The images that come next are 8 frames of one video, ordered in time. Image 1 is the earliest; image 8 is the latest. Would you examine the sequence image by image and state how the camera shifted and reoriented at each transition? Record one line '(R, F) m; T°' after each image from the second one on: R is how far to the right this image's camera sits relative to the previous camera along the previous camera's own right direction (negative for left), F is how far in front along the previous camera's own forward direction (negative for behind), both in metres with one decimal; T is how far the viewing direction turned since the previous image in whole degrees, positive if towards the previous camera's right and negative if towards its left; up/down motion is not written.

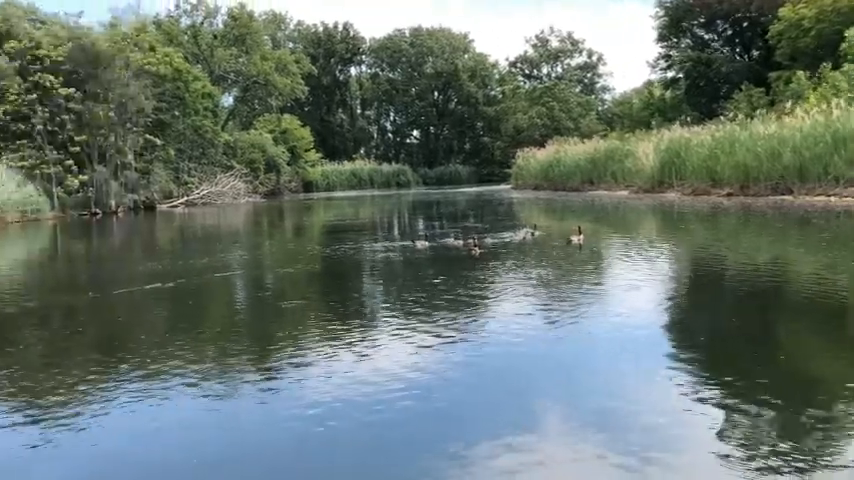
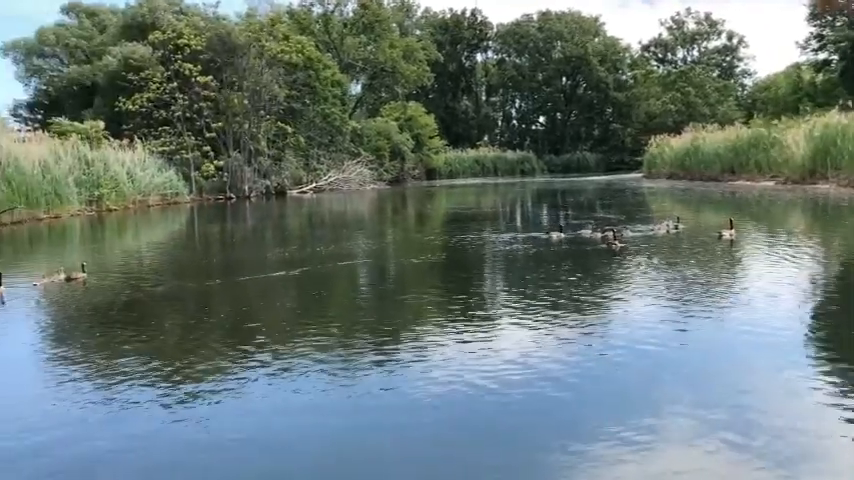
(-0.1, +0.3) m; -9°
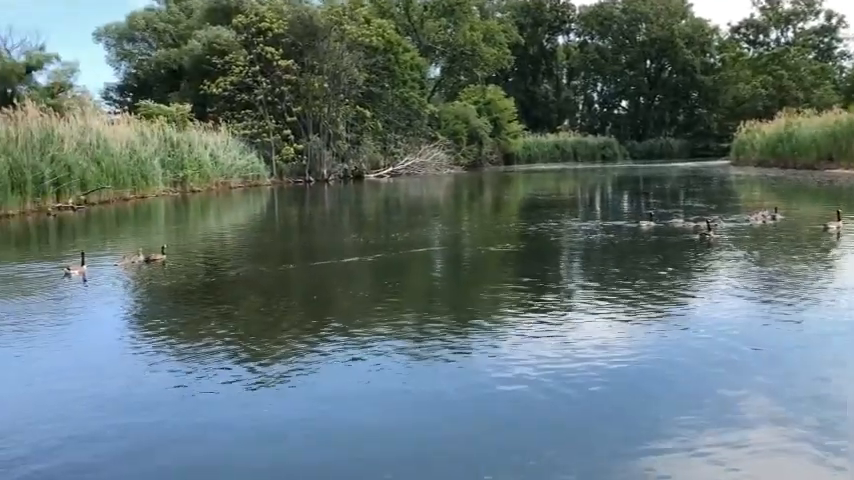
(0.0, +0.2) m; -5°
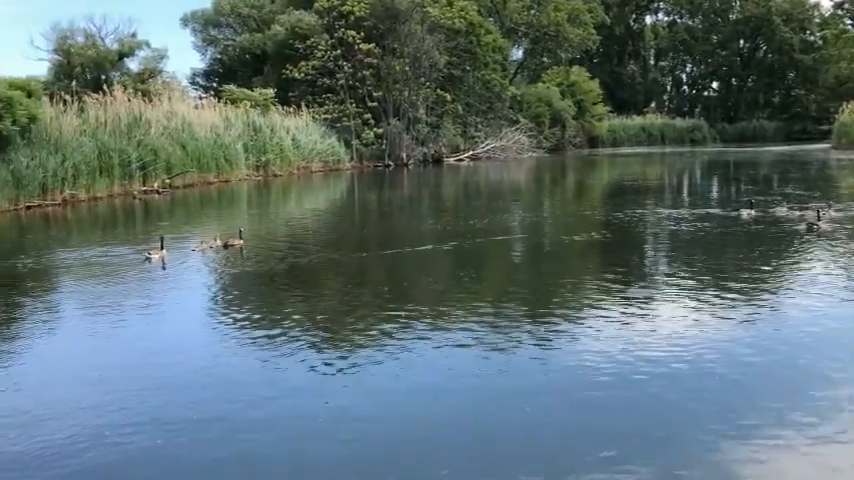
(0.0, +0.3) m; -6°
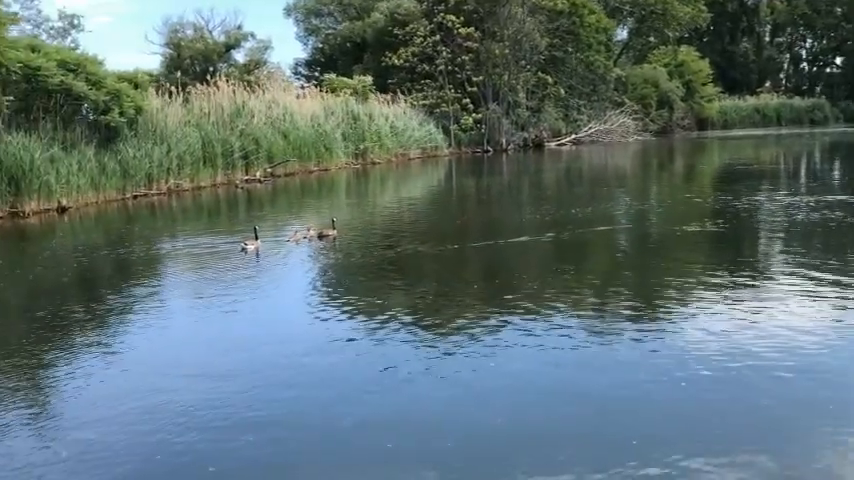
(0.0, +0.3) m; -7°
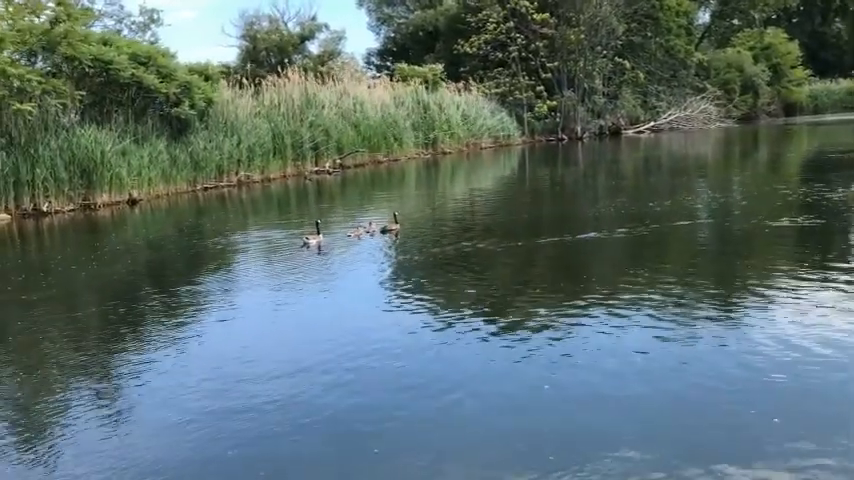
(+0.1, +0.3) m; -5°
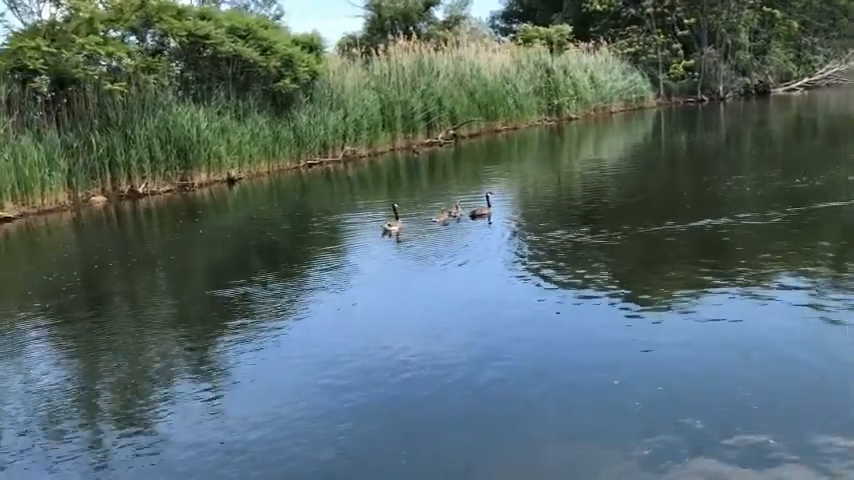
(+0.3, +0.8) m; -10°
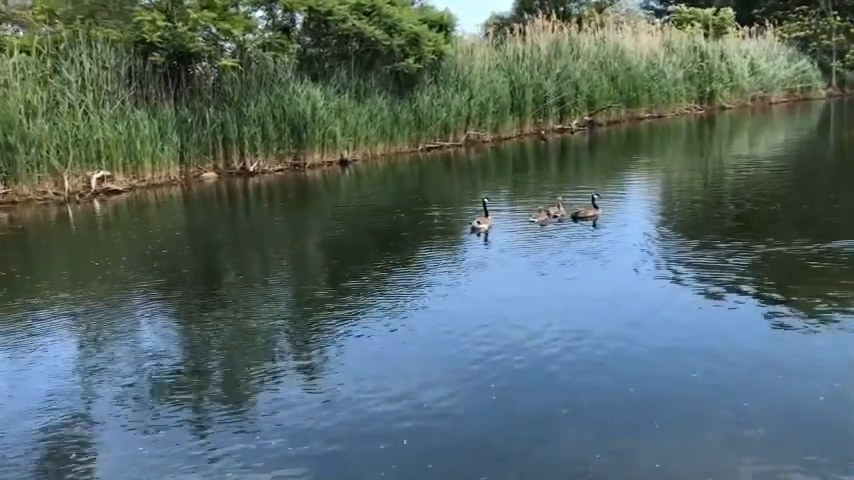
(+0.3, +0.6) m; -10°
